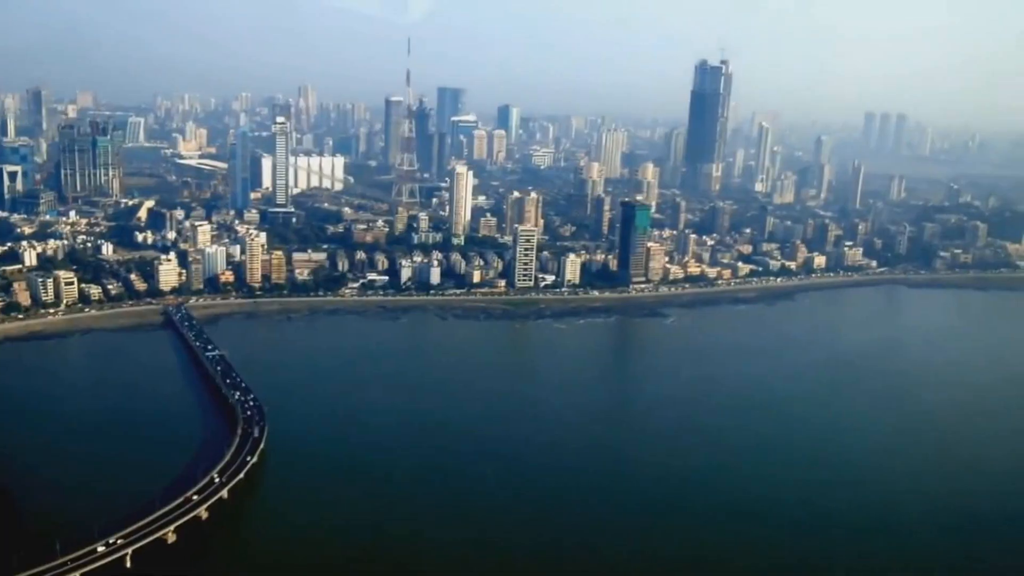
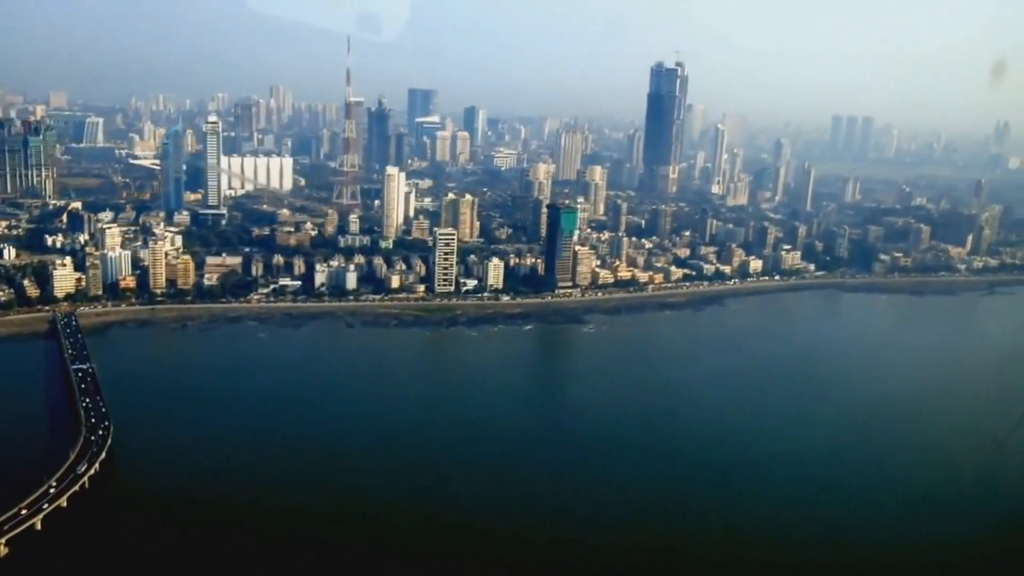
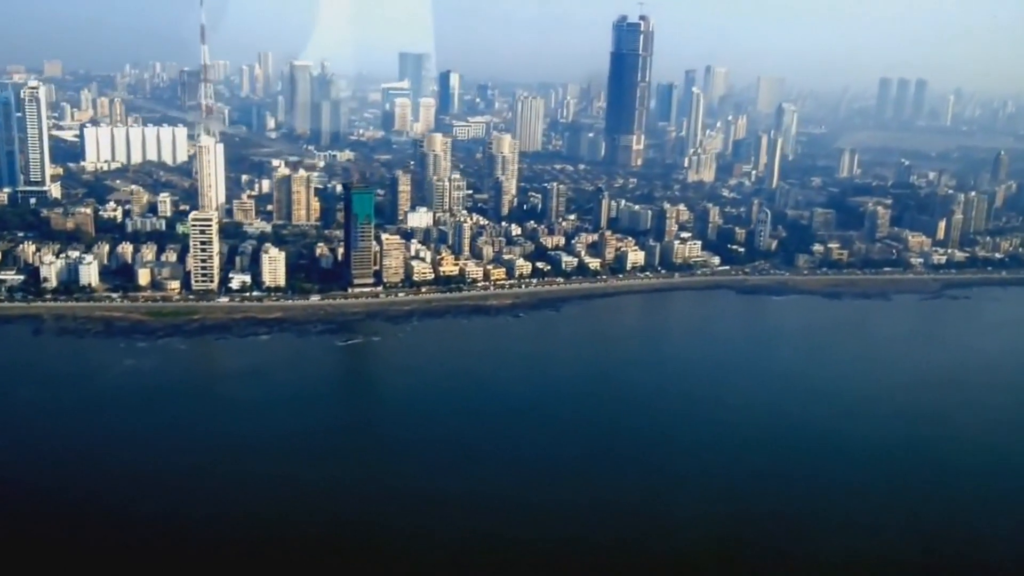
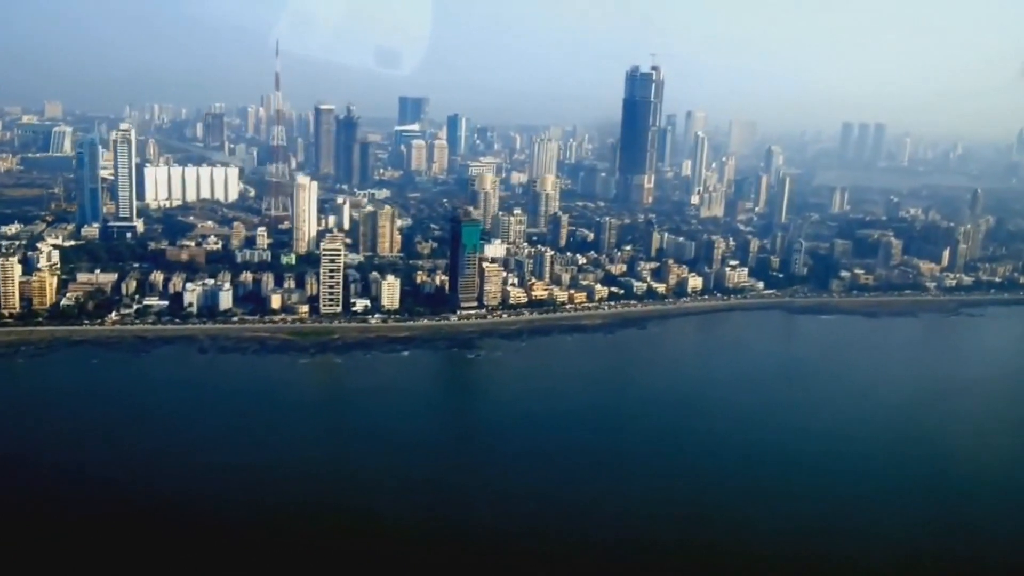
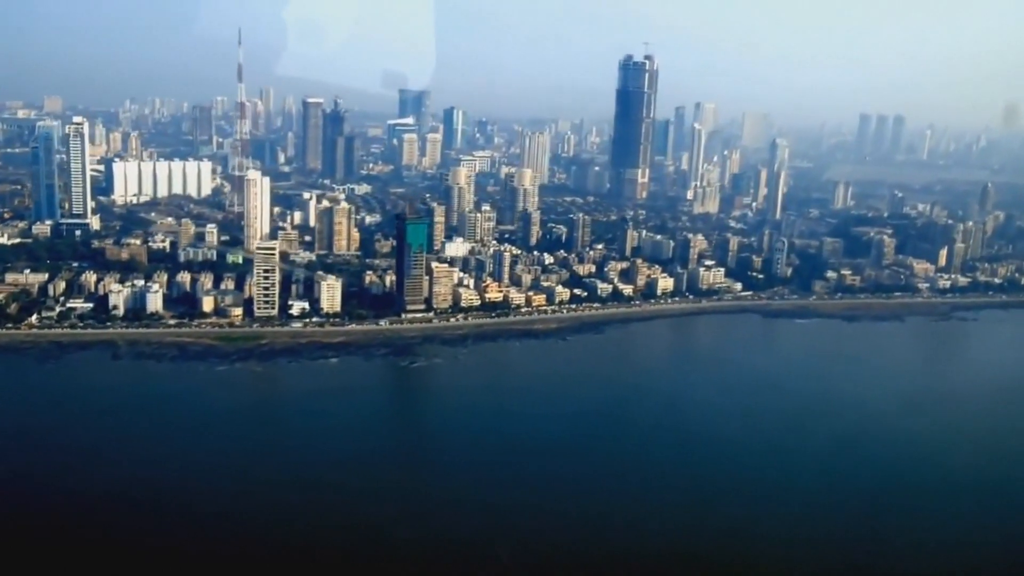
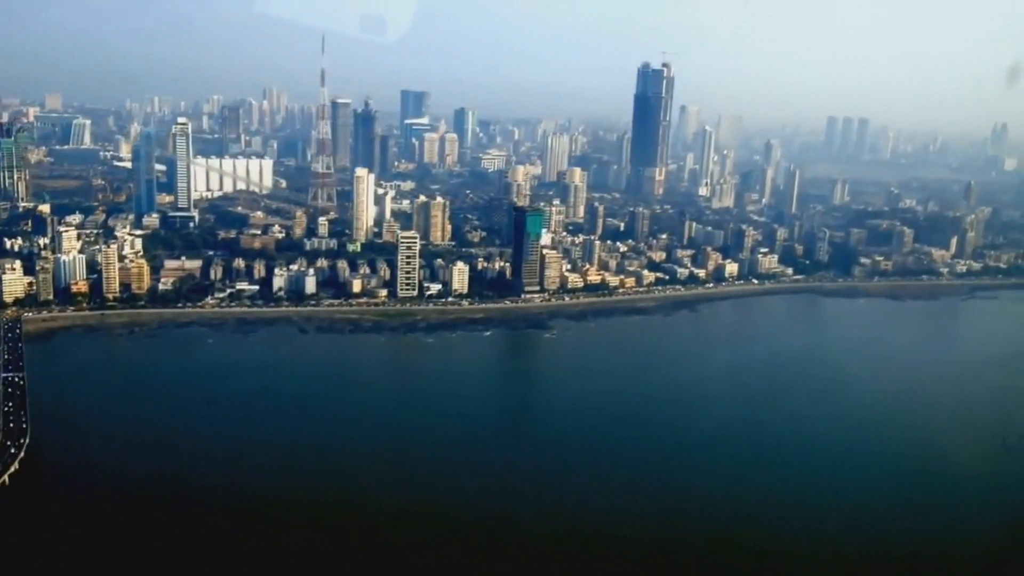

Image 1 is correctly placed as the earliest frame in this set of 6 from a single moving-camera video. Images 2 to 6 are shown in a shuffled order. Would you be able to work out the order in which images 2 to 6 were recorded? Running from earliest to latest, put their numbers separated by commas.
2, 6, 4, 5, 3
